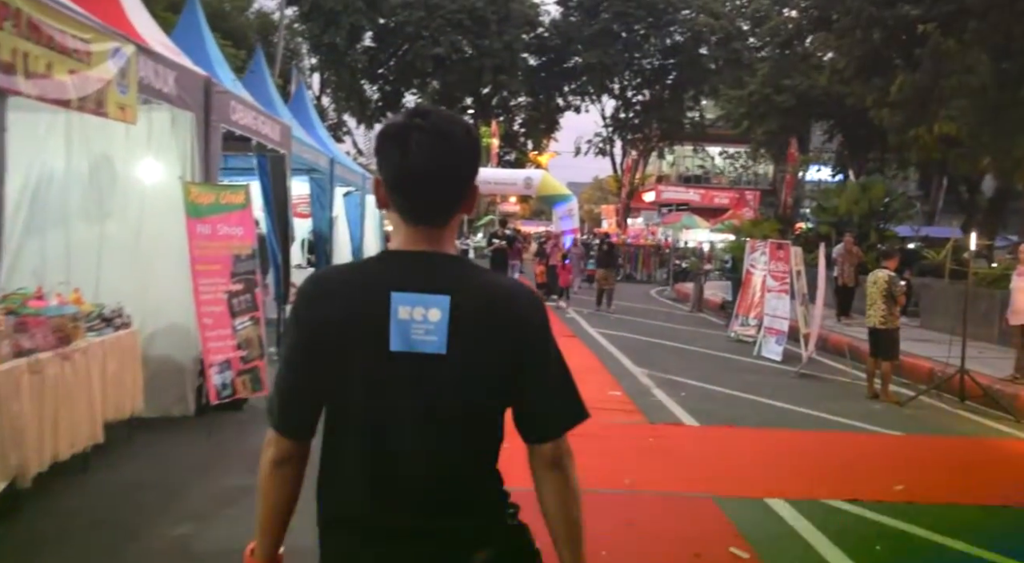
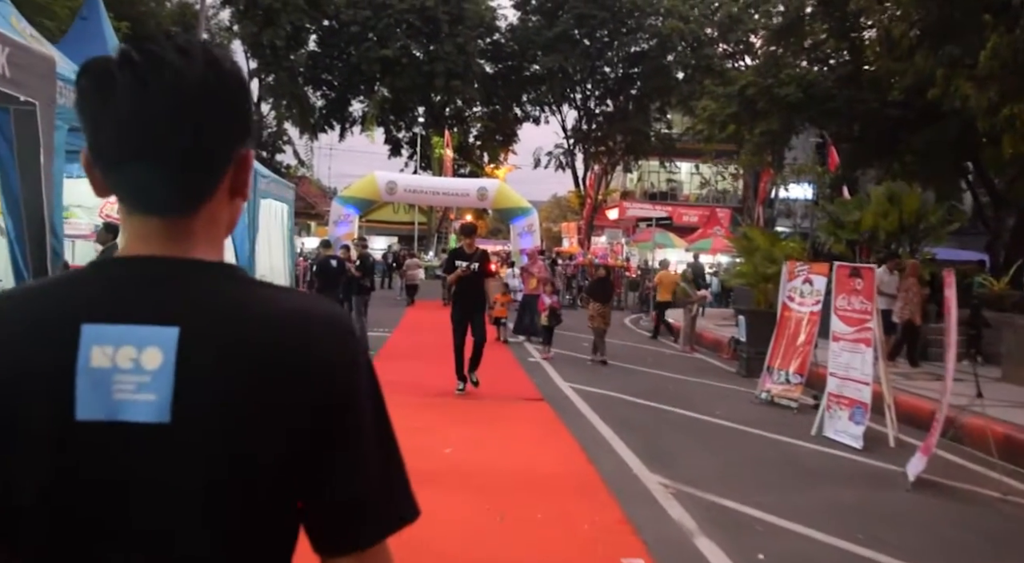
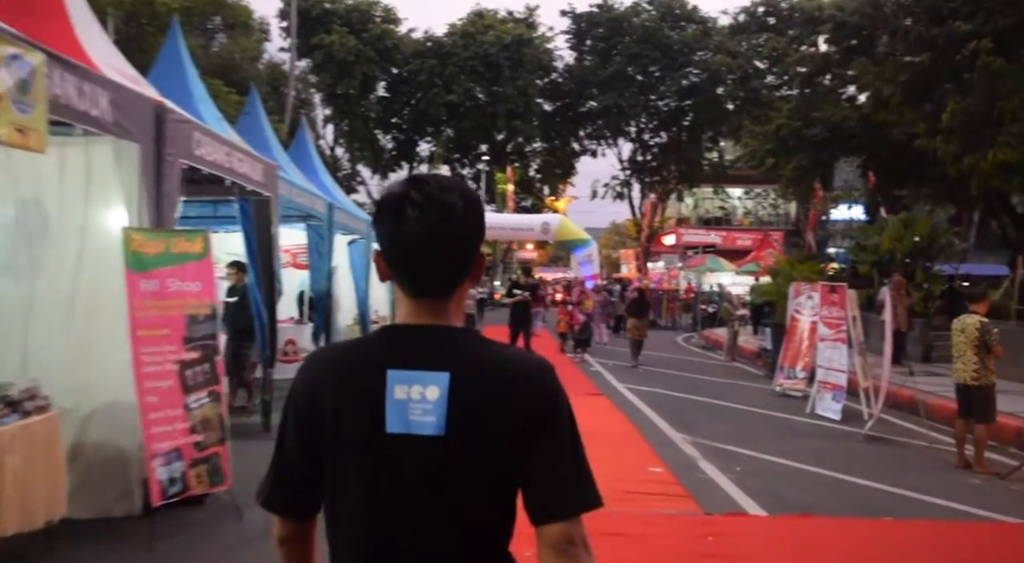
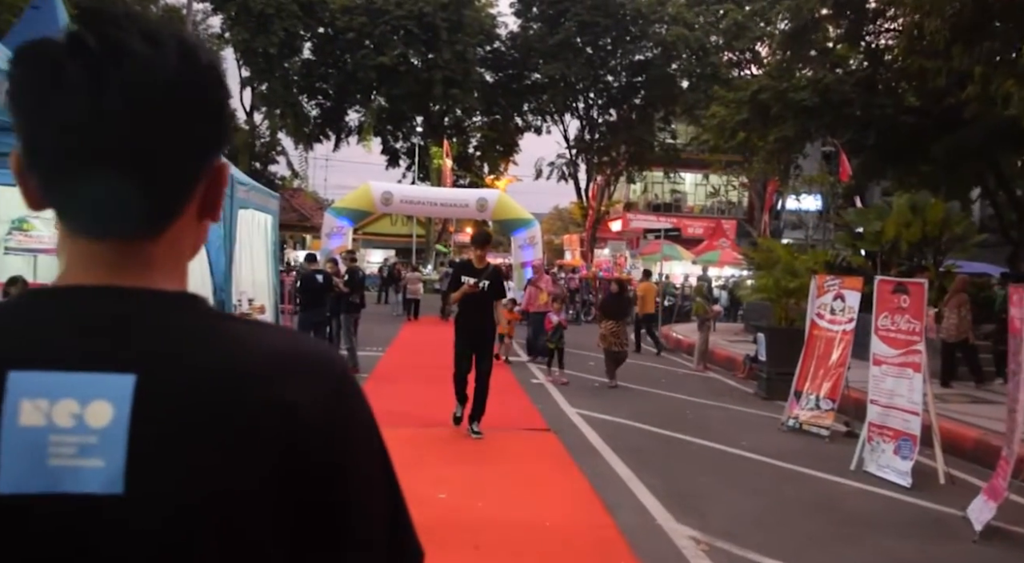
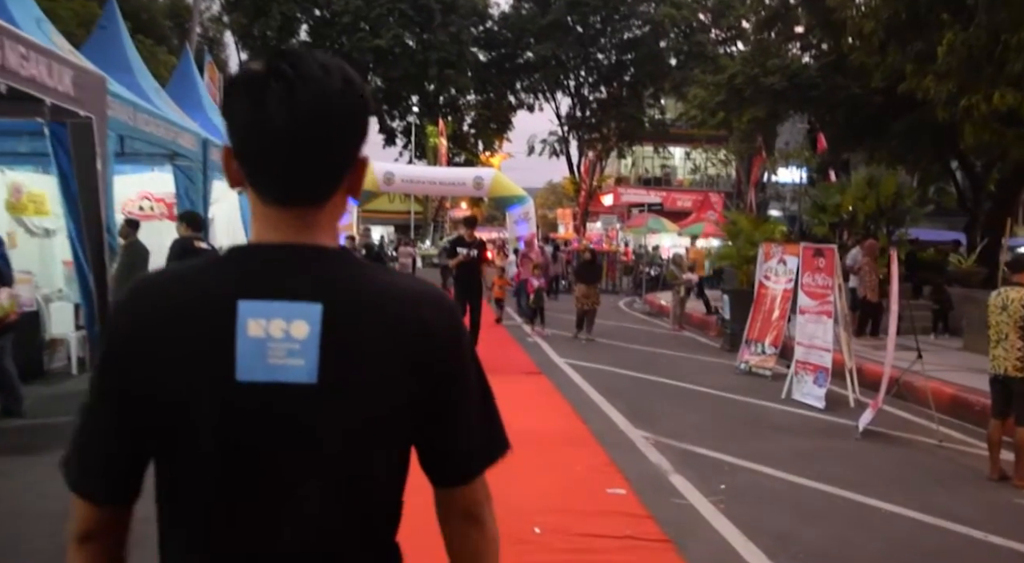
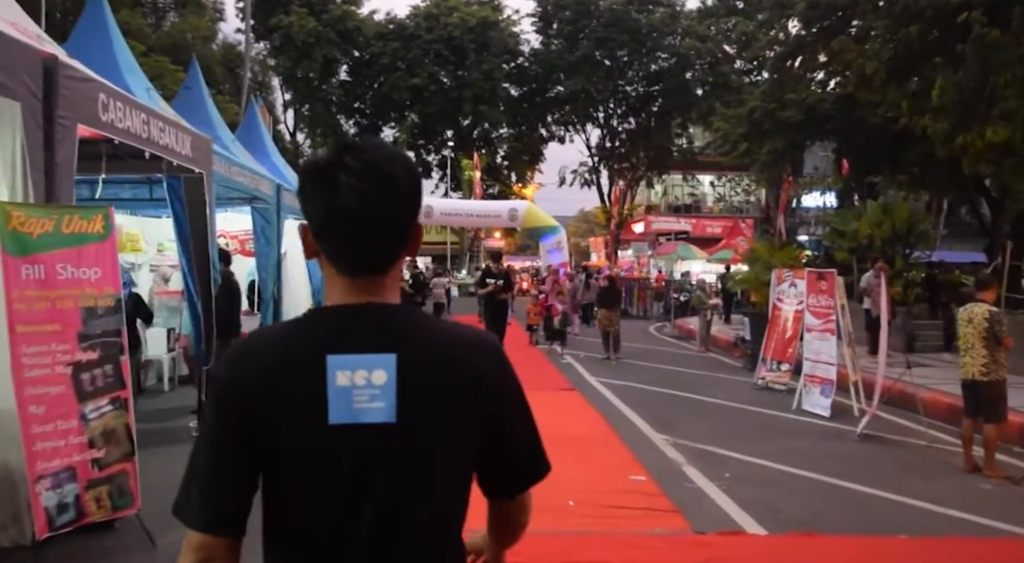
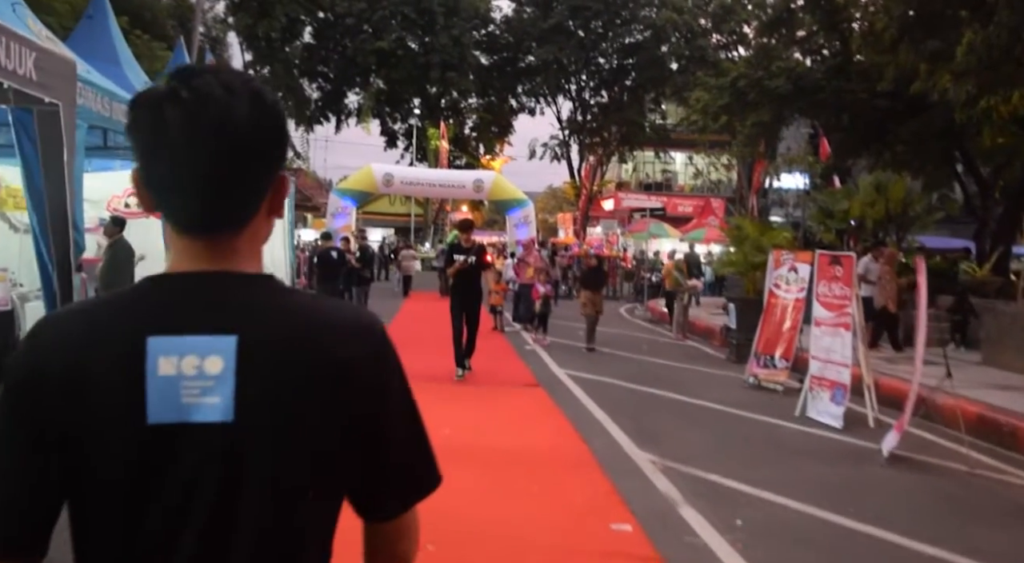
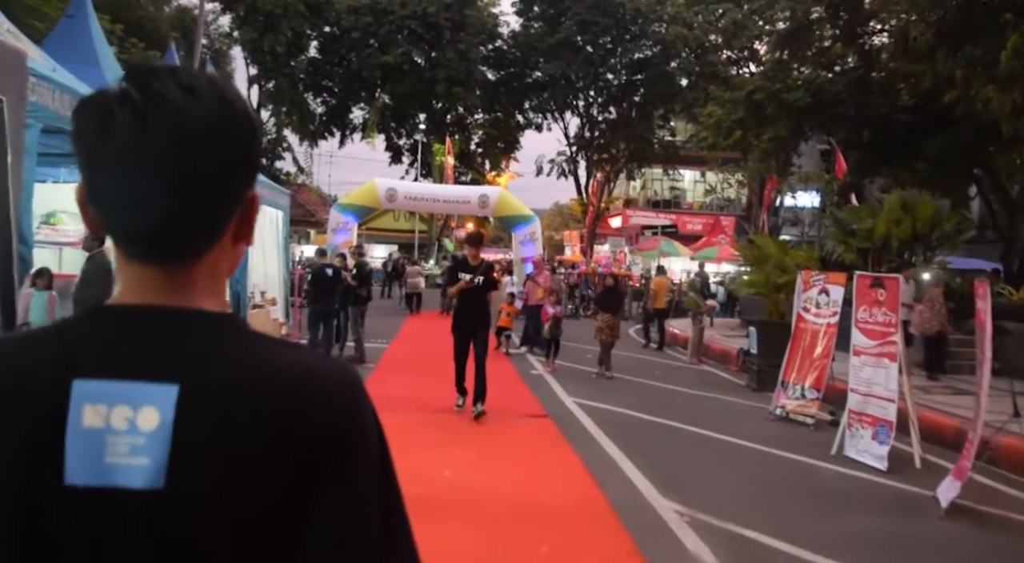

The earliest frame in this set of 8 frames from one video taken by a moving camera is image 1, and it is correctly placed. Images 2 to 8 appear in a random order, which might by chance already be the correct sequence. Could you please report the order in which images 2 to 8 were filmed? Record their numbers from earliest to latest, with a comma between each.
3, 6, 5, 7, 2, 8, 4
